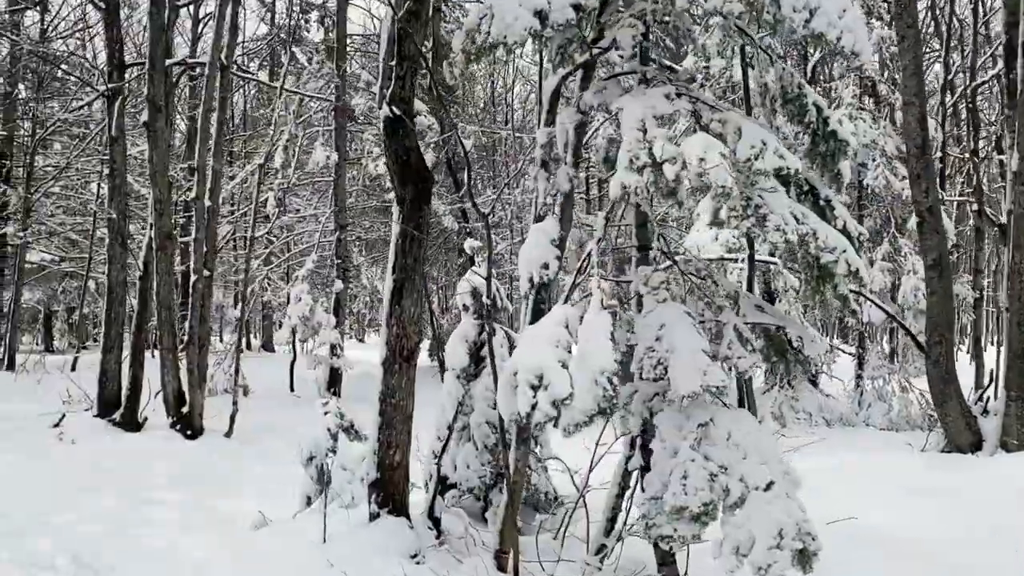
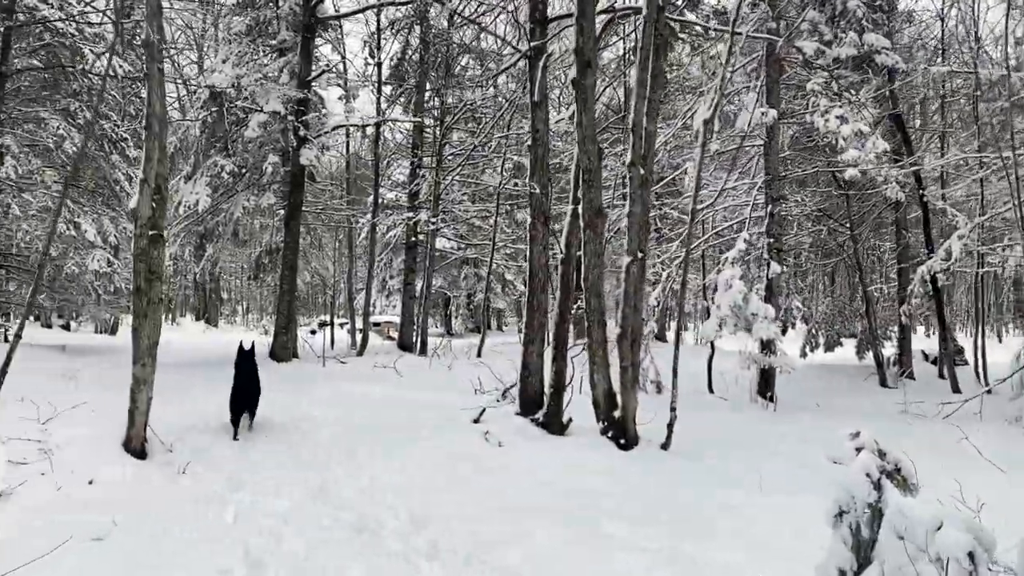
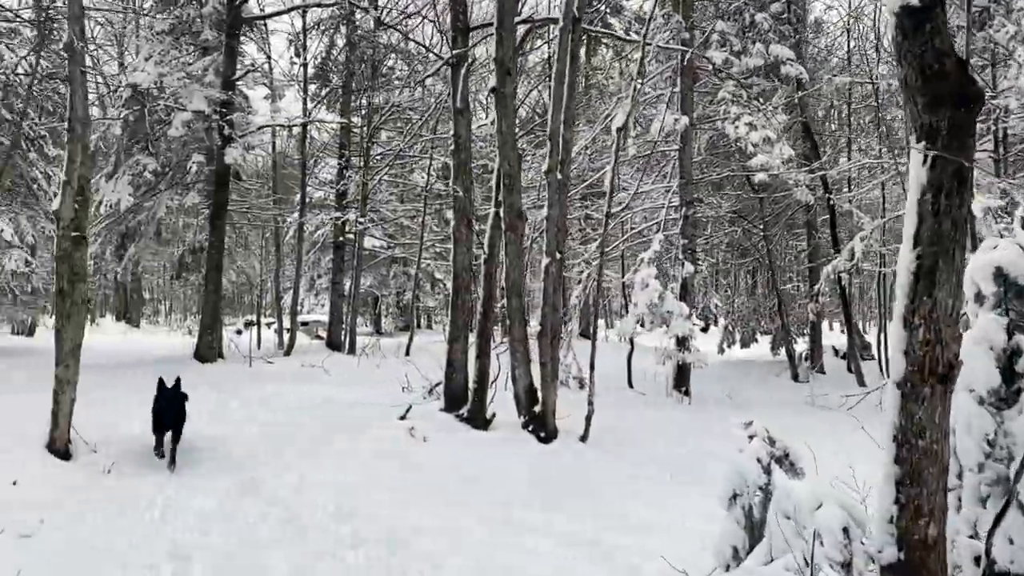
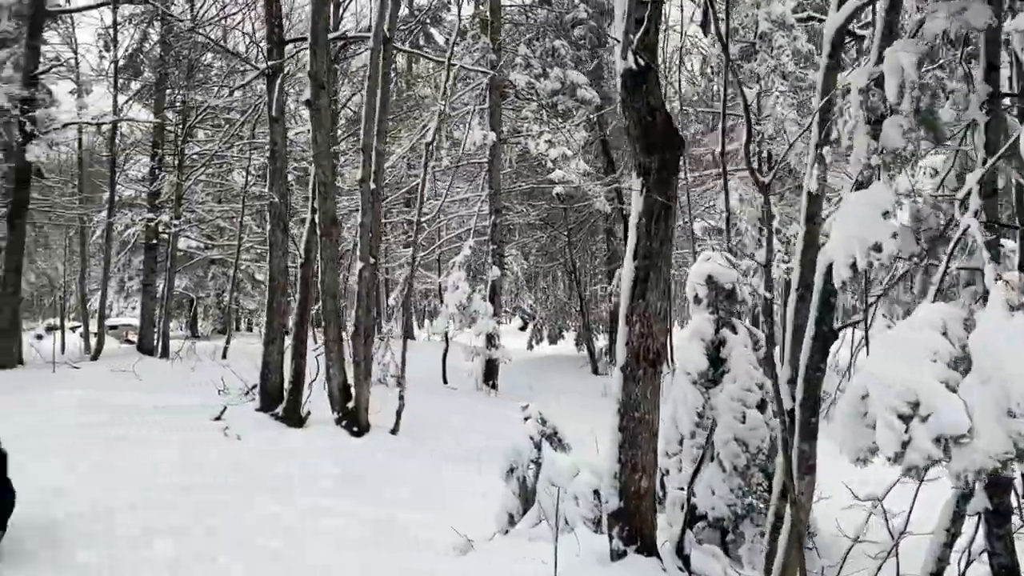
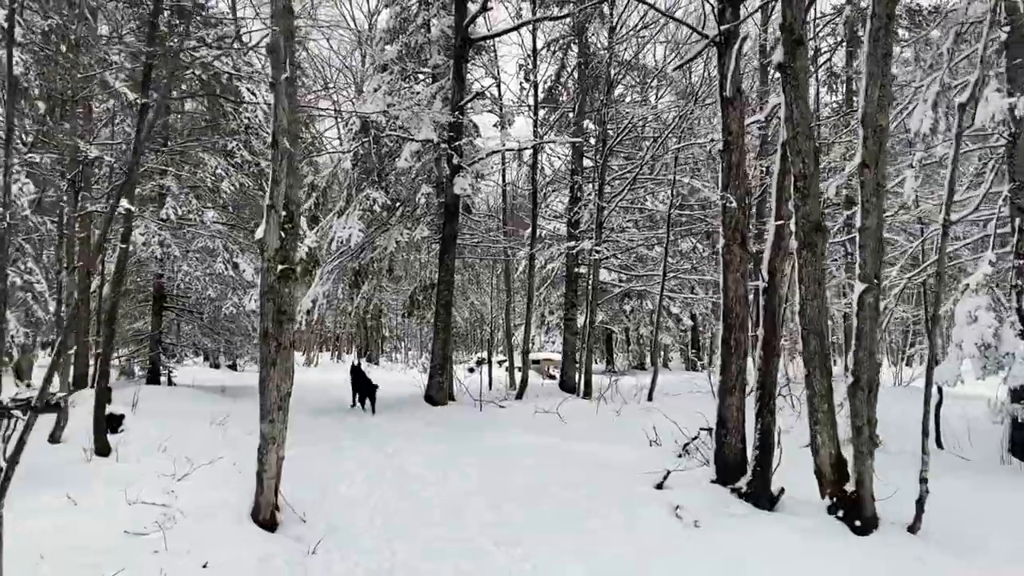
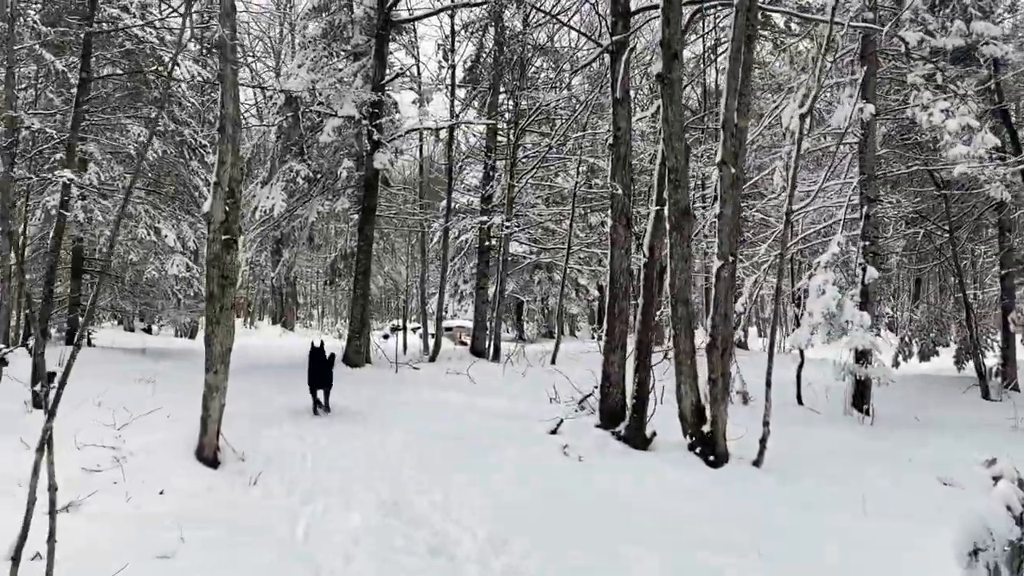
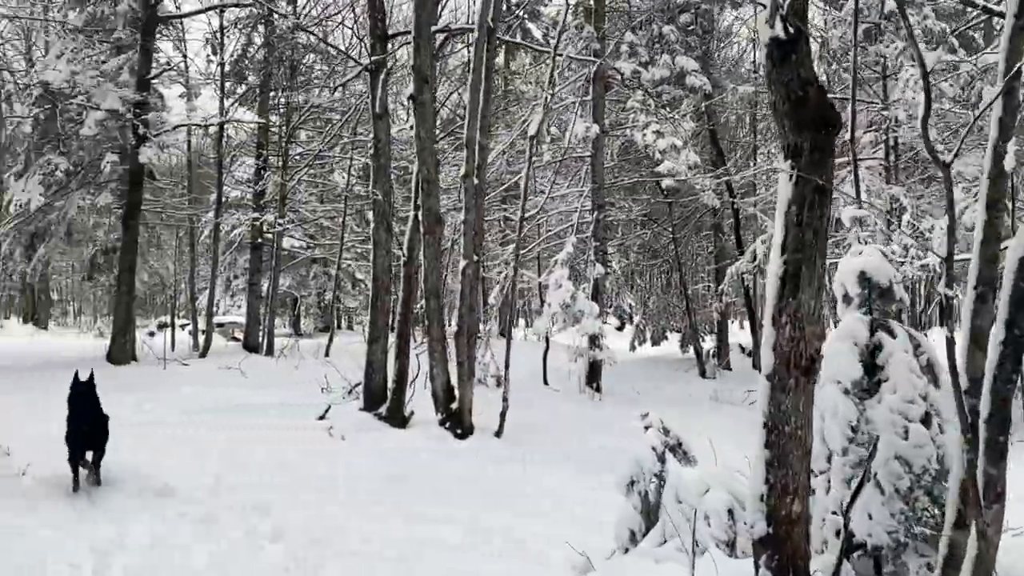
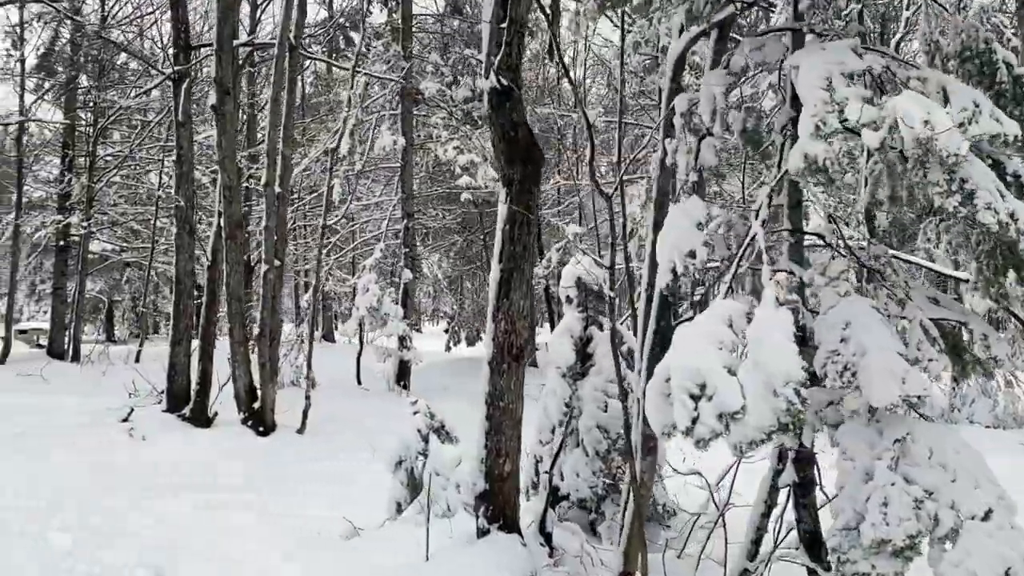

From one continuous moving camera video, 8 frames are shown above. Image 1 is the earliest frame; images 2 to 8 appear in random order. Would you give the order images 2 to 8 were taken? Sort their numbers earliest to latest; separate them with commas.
8, 4, 7, 3, 2, 6, 5
